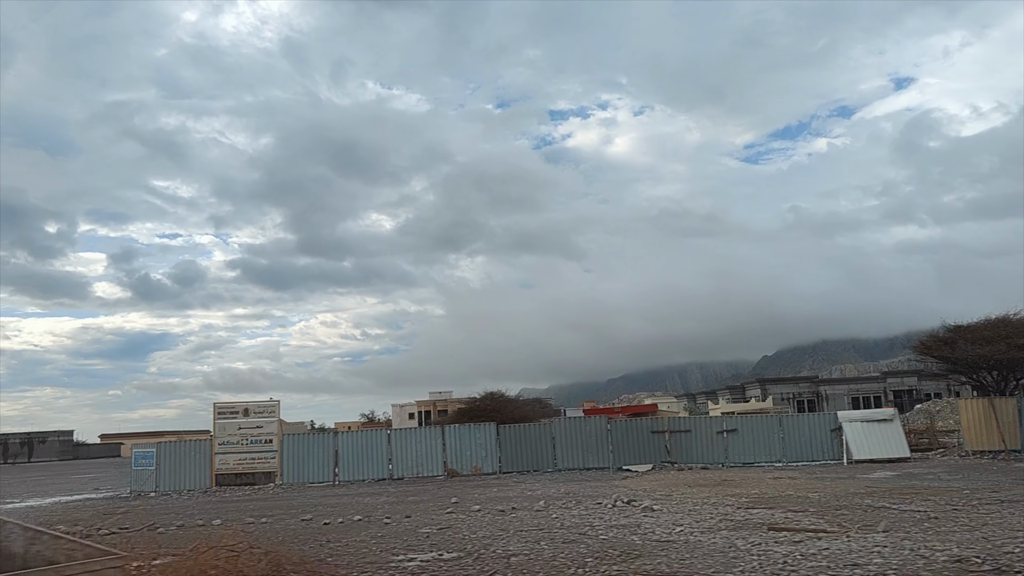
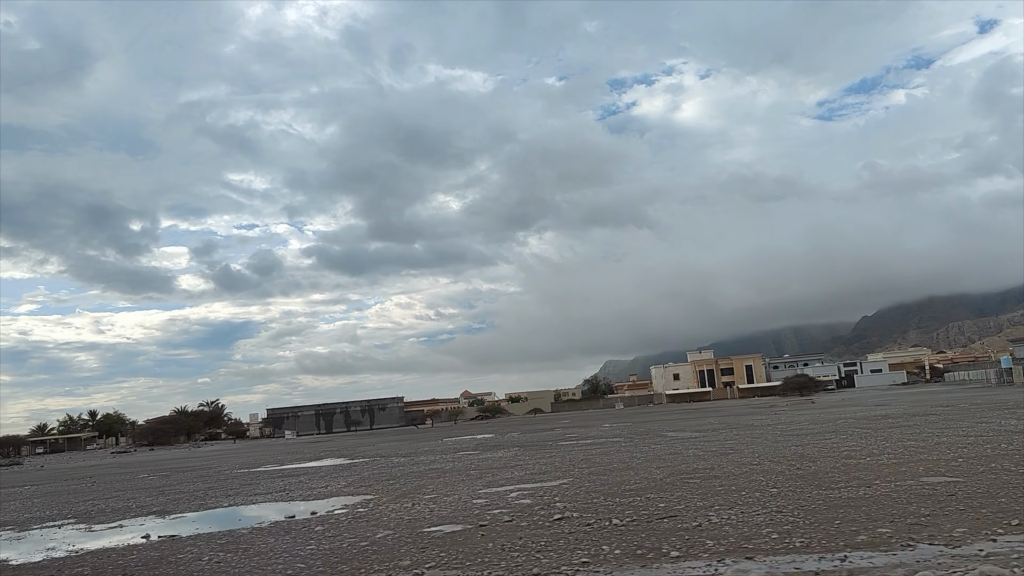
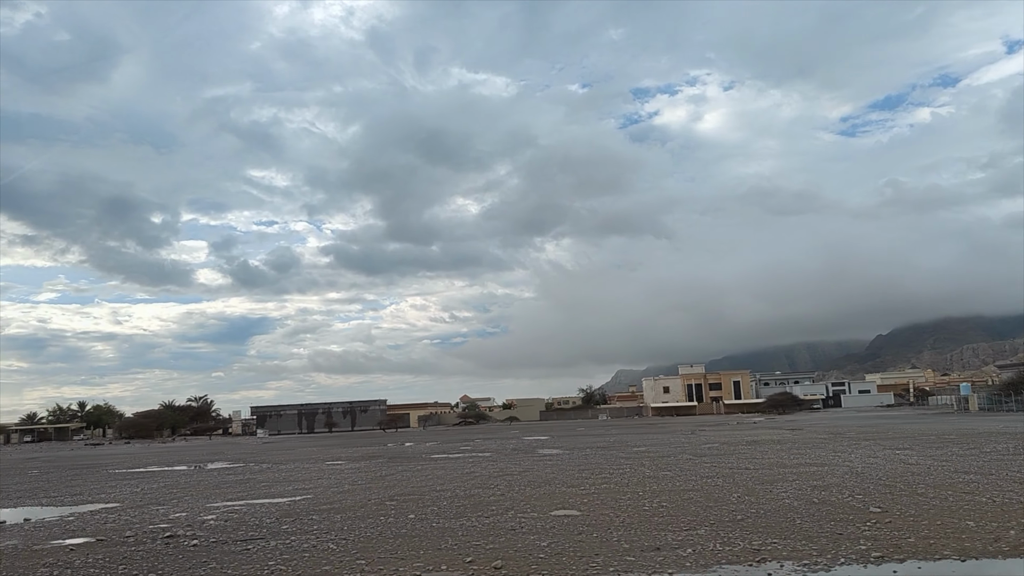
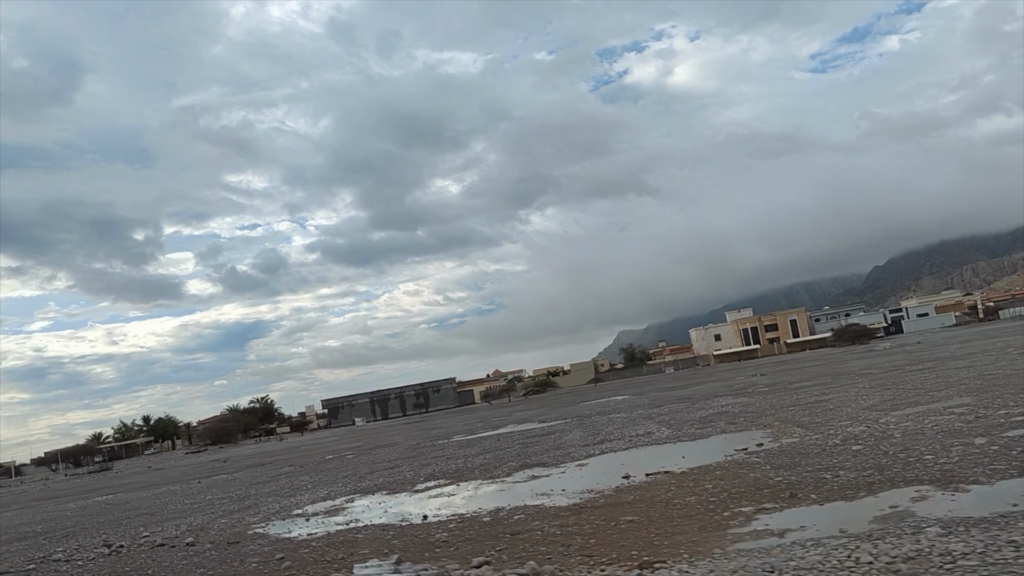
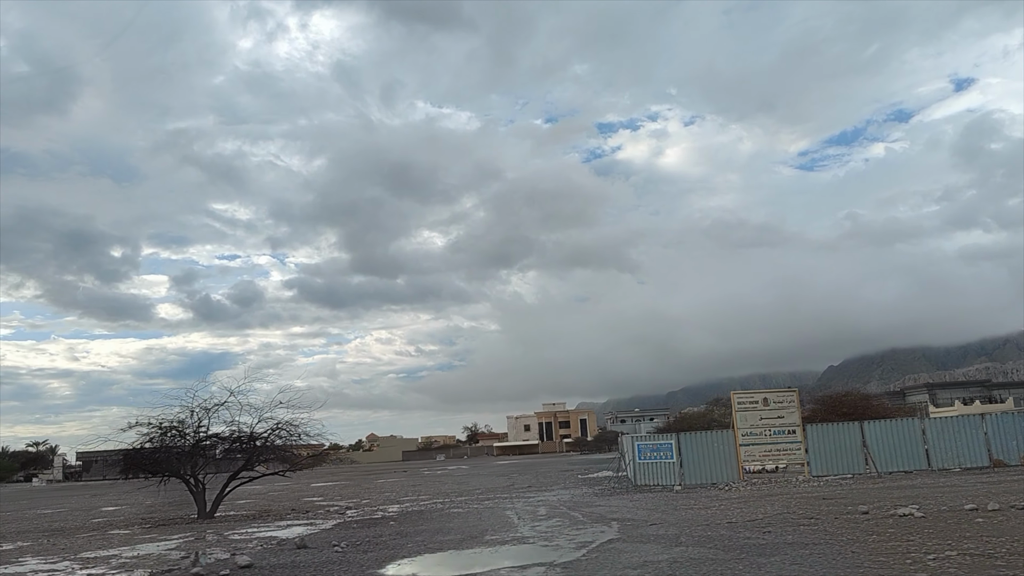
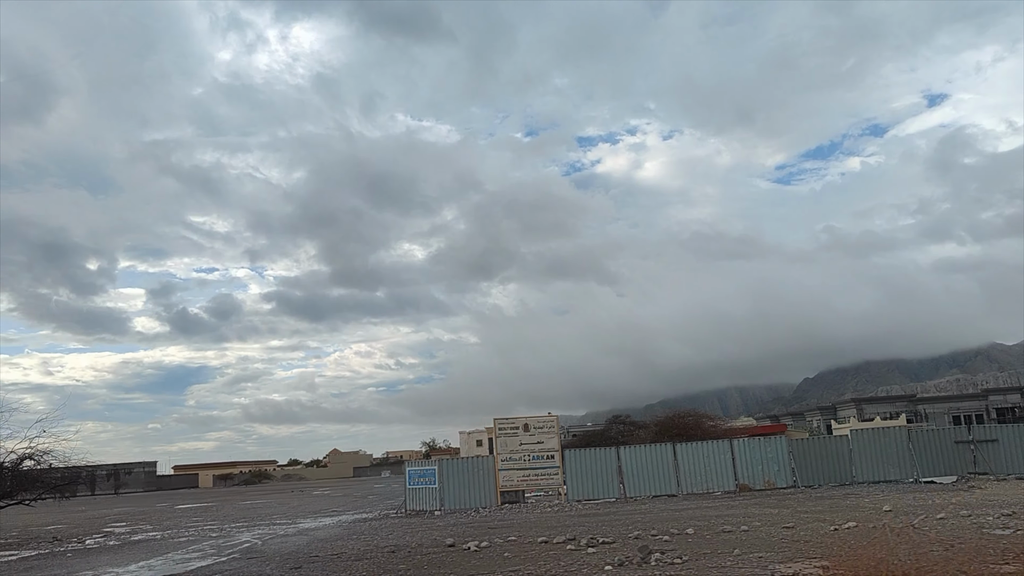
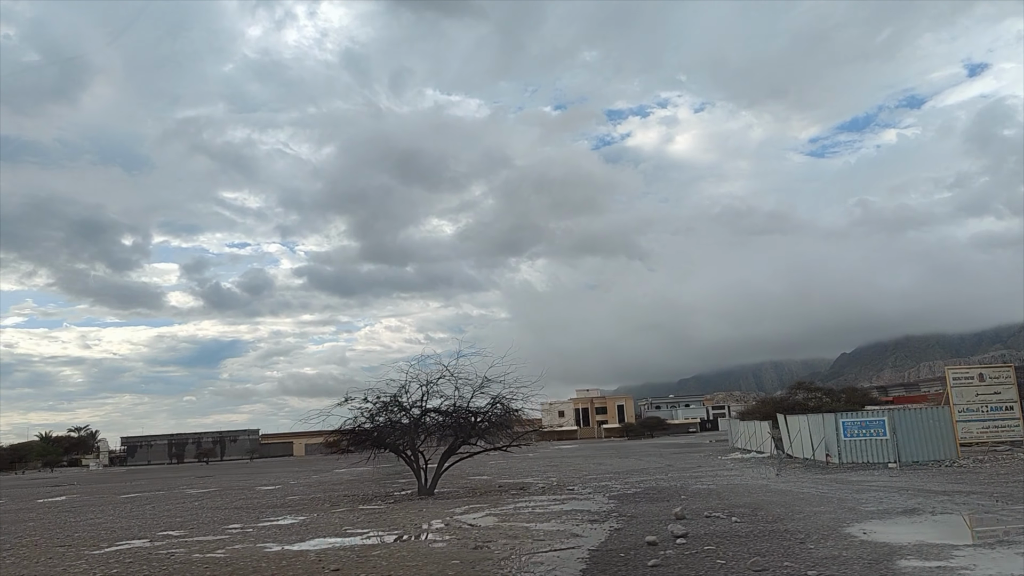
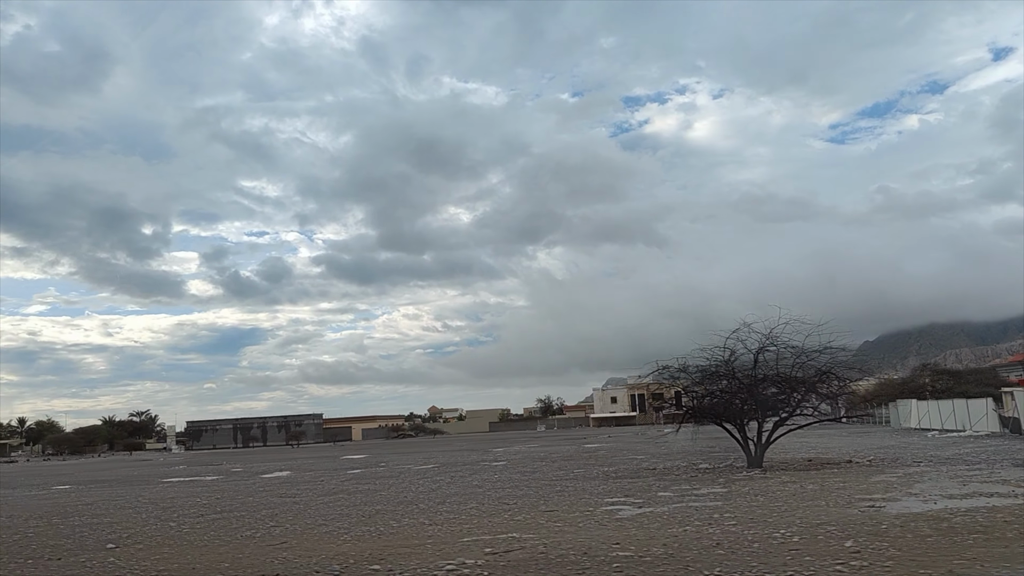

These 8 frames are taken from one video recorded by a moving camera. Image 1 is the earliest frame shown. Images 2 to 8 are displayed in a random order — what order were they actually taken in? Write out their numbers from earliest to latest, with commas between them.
6, 5, 7, 8, 3, 2, 4
